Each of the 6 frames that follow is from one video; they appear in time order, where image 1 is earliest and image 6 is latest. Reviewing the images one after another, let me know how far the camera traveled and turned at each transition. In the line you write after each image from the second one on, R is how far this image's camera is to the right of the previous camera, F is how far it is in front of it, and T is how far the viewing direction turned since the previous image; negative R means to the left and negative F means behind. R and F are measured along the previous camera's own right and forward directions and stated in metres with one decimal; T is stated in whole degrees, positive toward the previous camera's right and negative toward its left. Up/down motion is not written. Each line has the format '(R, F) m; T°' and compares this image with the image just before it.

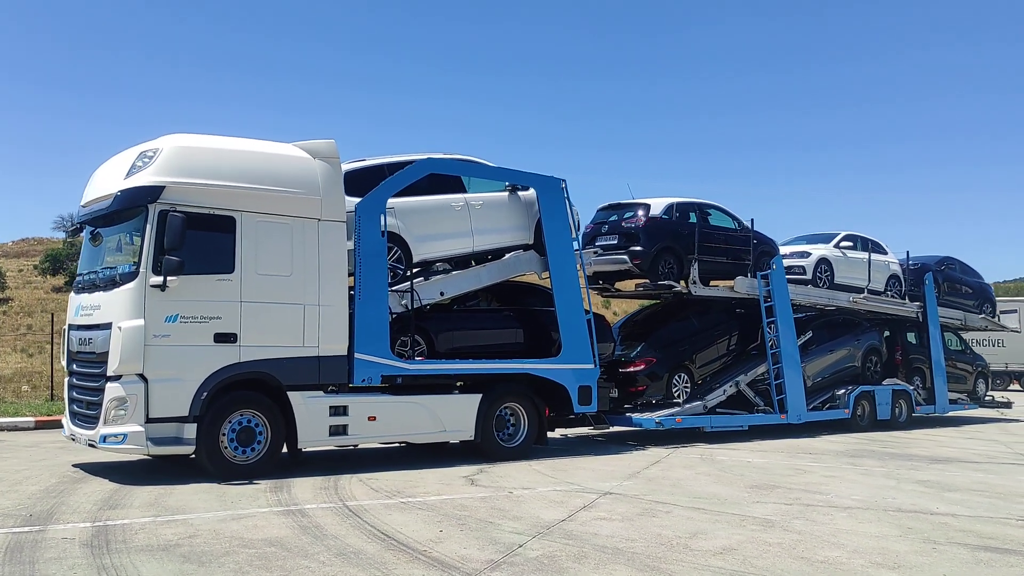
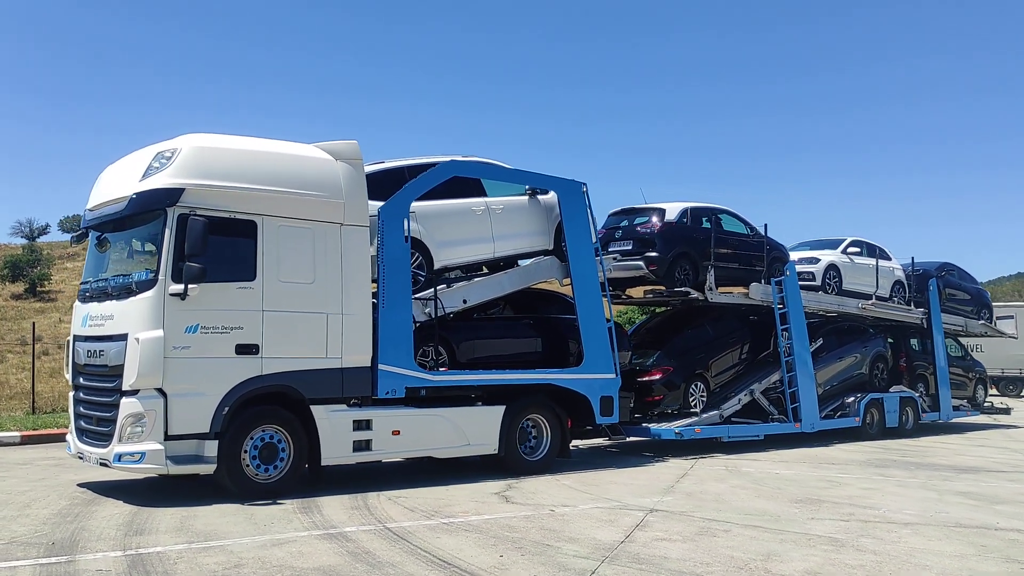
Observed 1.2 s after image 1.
(-0.6, +0.4) m; +2°
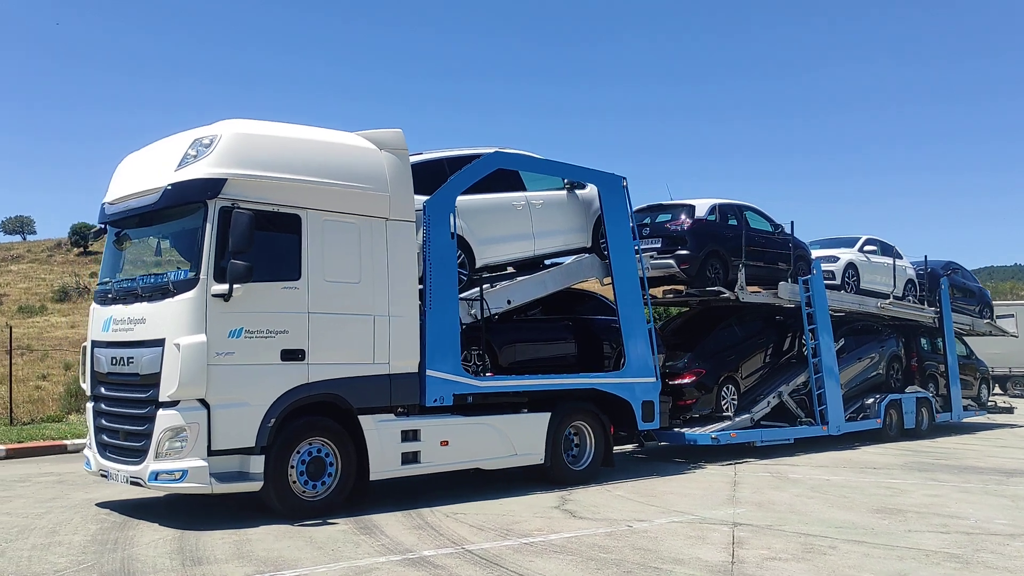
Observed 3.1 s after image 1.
(-0.9, +0.6) m; +3°
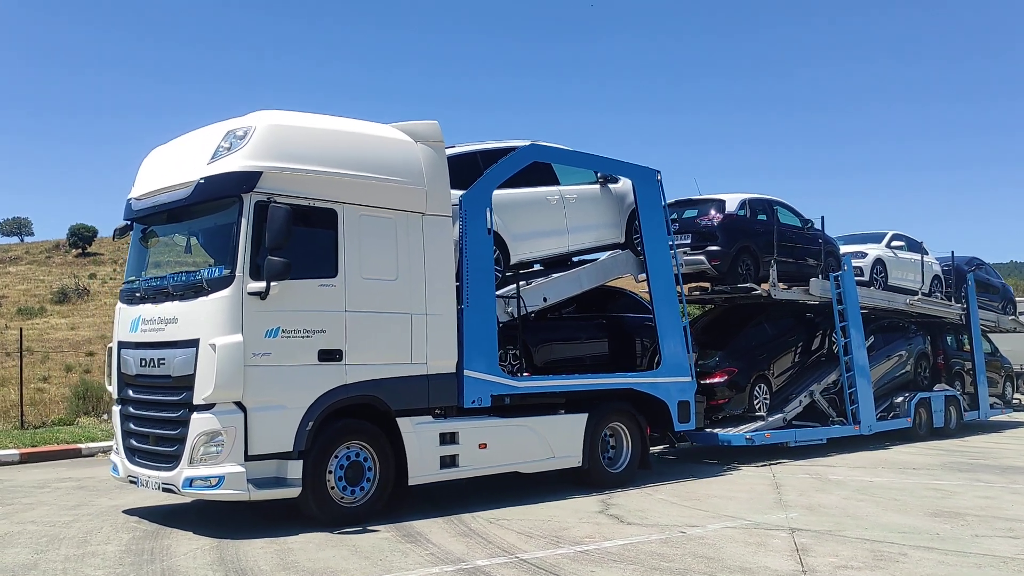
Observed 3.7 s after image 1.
(-0.4, +0.3) m; 0°
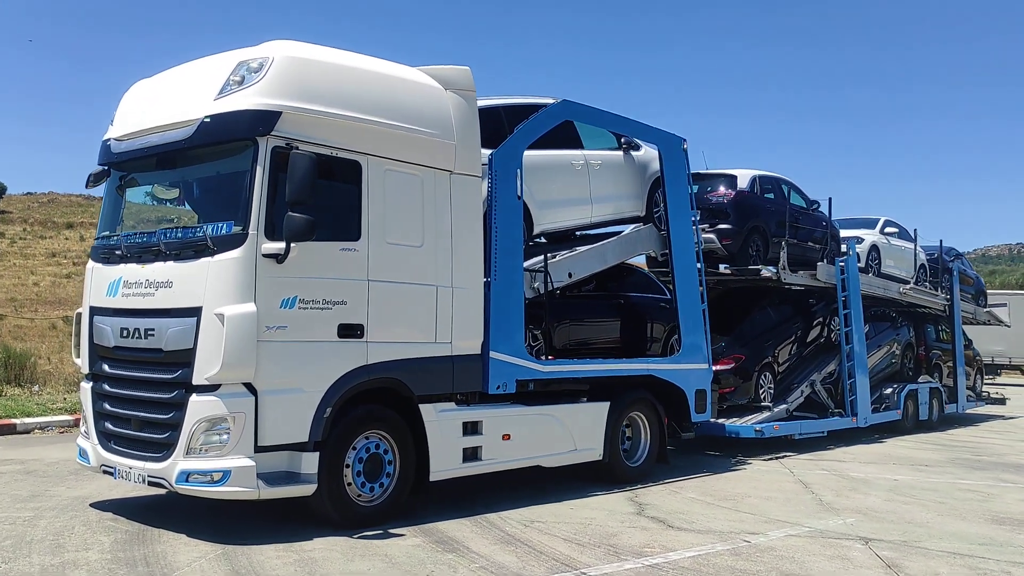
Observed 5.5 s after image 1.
(-0.8, +0.9) m; +5°
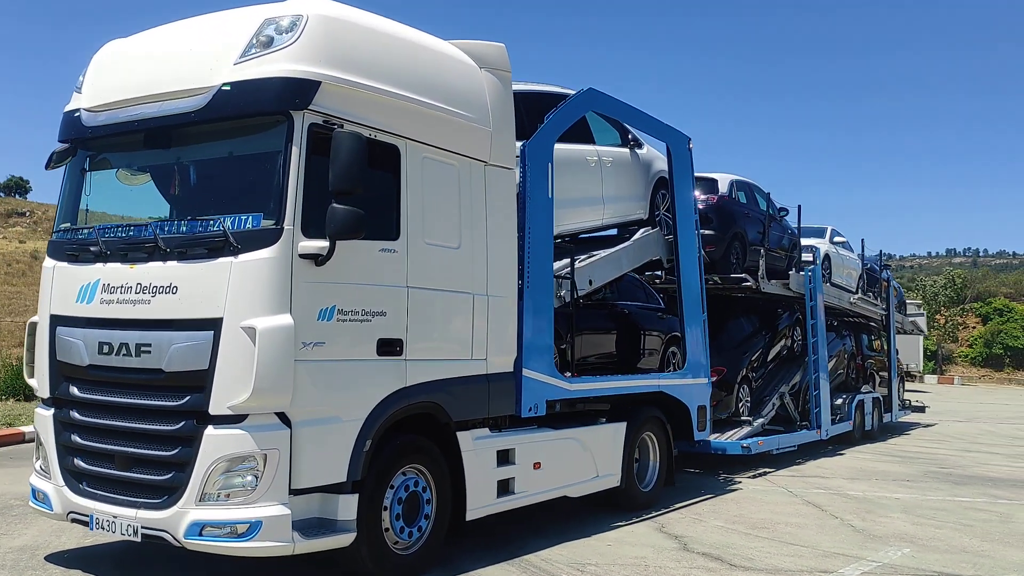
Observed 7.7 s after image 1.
(-1.1, +0.9) m; +8°
